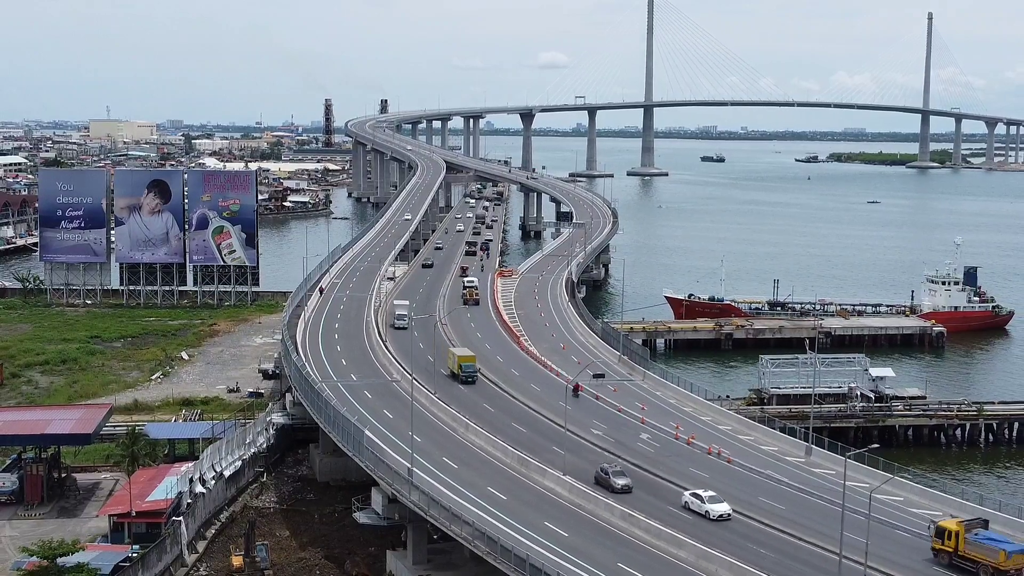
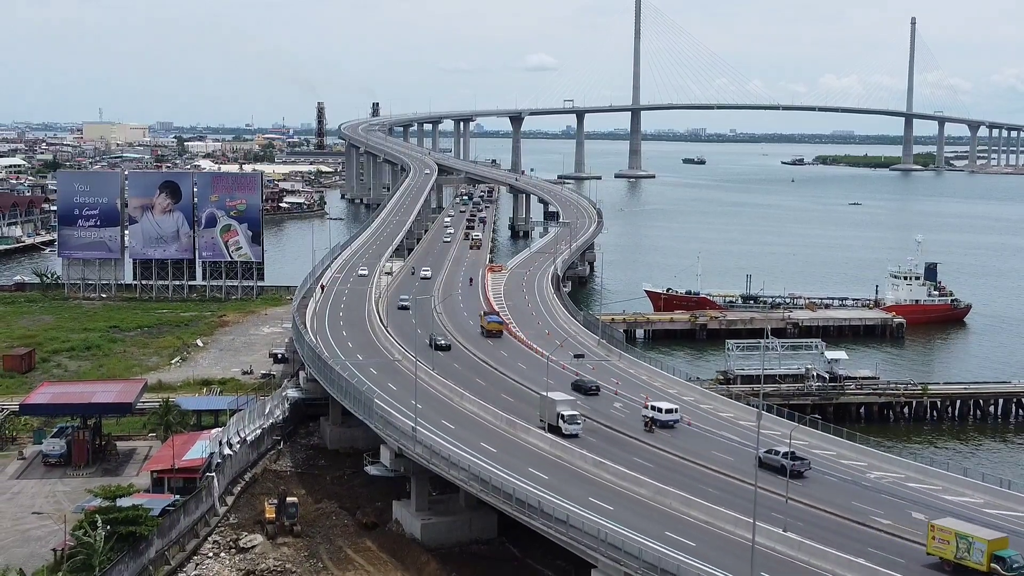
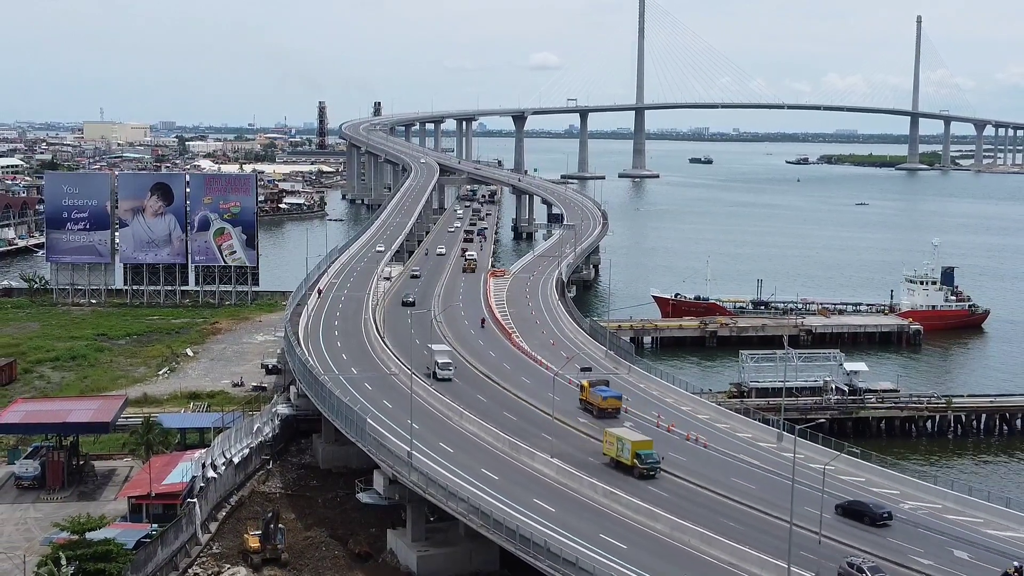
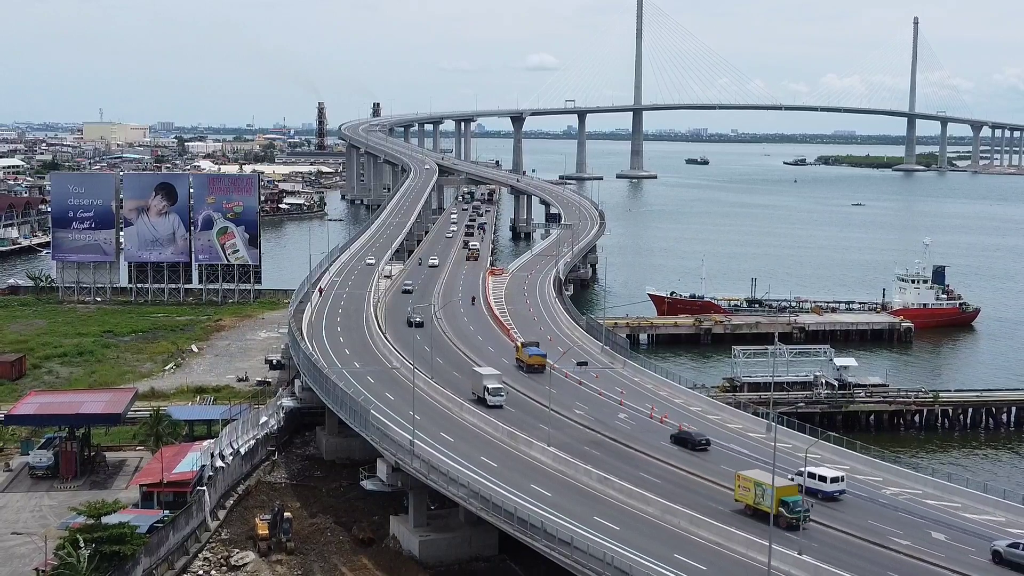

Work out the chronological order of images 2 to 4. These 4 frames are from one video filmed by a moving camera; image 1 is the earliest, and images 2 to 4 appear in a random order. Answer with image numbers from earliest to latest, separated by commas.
3, 4, 2
